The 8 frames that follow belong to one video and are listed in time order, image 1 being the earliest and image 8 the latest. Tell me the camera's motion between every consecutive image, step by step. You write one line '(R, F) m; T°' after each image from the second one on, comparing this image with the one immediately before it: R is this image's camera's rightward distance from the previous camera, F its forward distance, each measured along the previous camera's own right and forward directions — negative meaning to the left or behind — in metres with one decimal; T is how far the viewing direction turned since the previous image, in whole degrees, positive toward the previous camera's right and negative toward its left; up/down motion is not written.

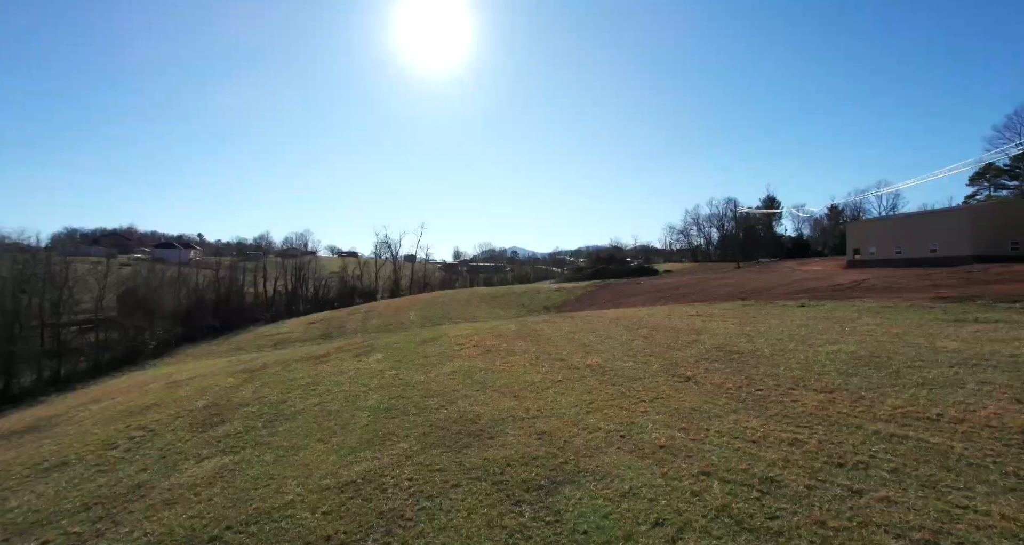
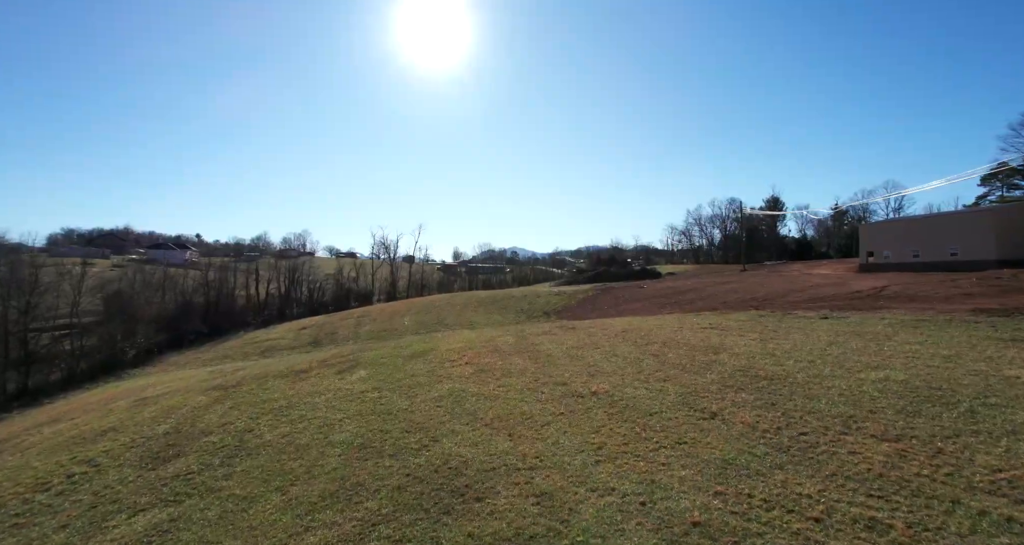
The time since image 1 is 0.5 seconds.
(+0.1, +1.4) m; 0°
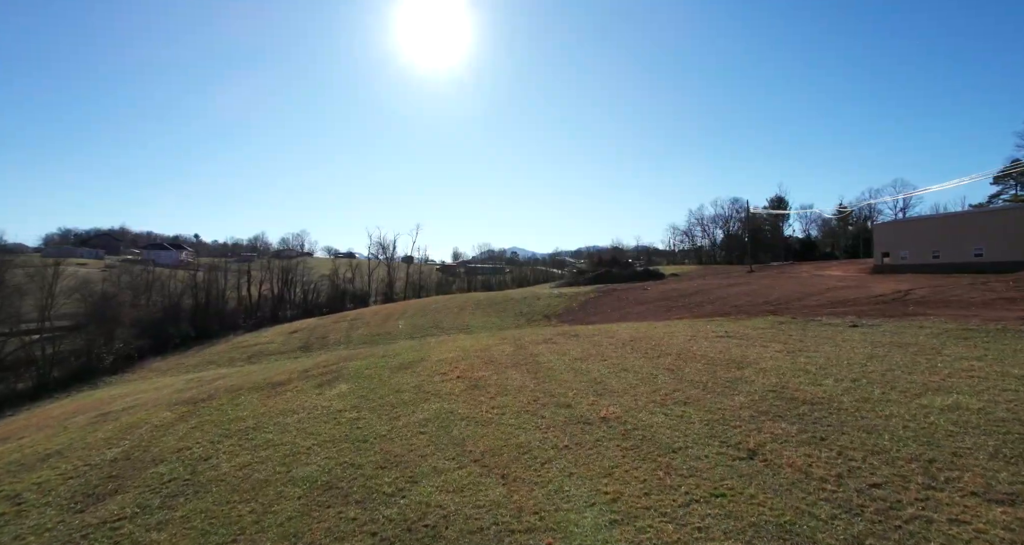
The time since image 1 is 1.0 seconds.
(+0.1, +1.5) m; 0°
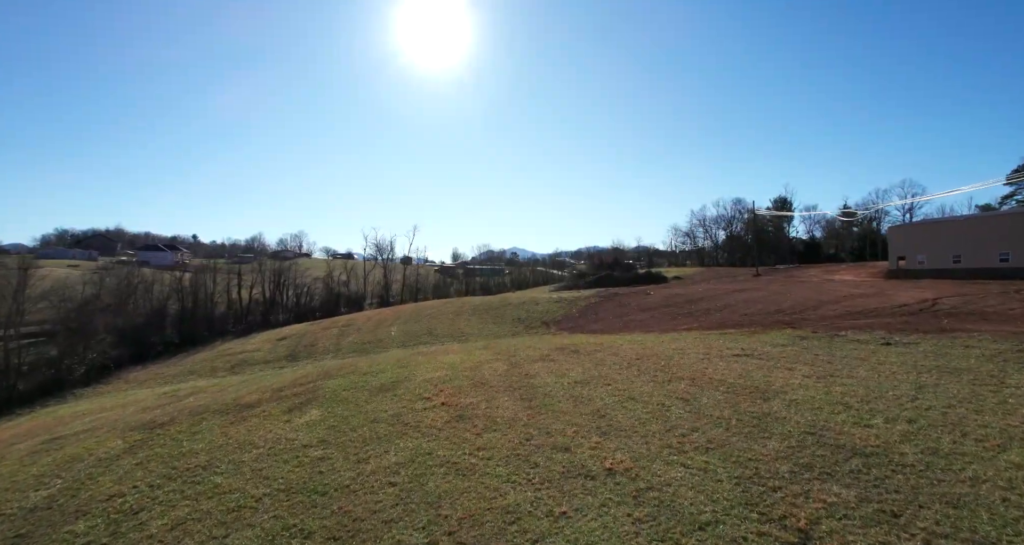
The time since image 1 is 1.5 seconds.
(+0.2, +1.5) m; 0°
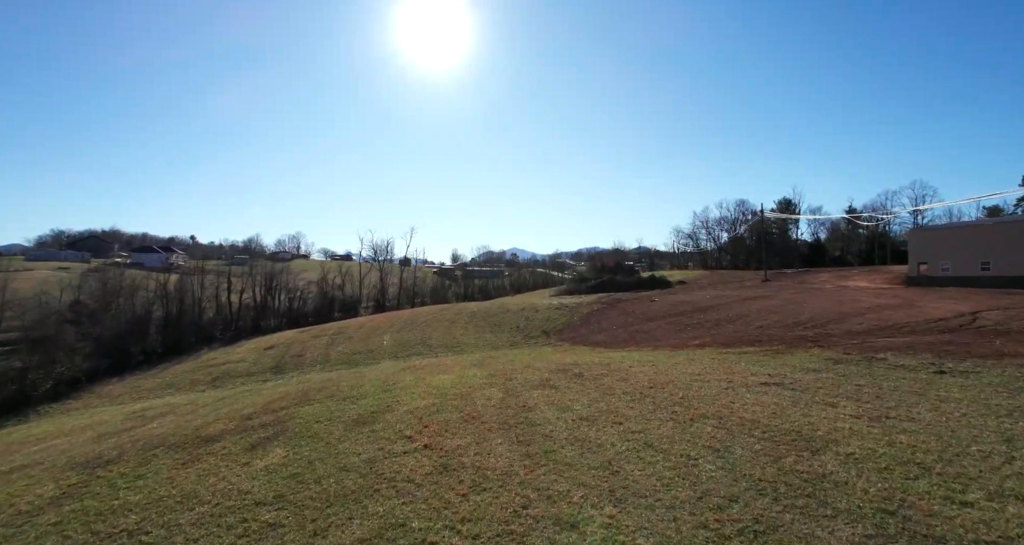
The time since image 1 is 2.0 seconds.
(+0.1, +1.7) m; 0°
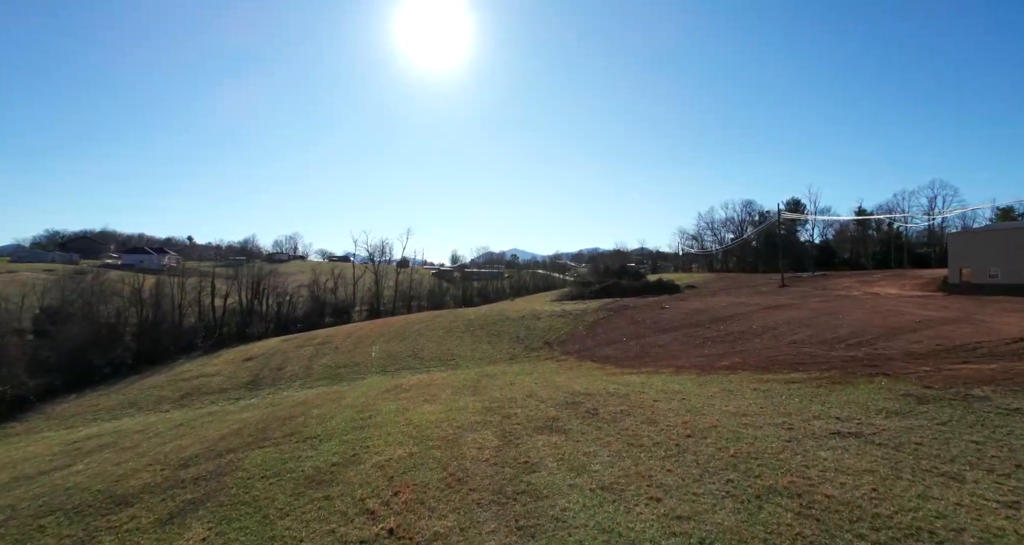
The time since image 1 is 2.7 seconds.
(0.0, +2.7) m; 0°
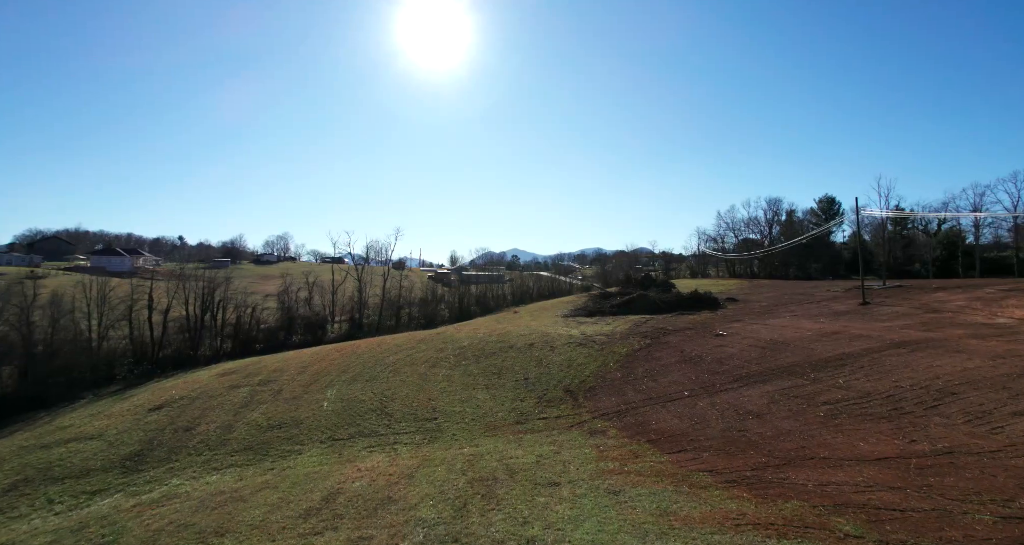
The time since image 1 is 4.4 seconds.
(-0.3, +8.9) m; 0°
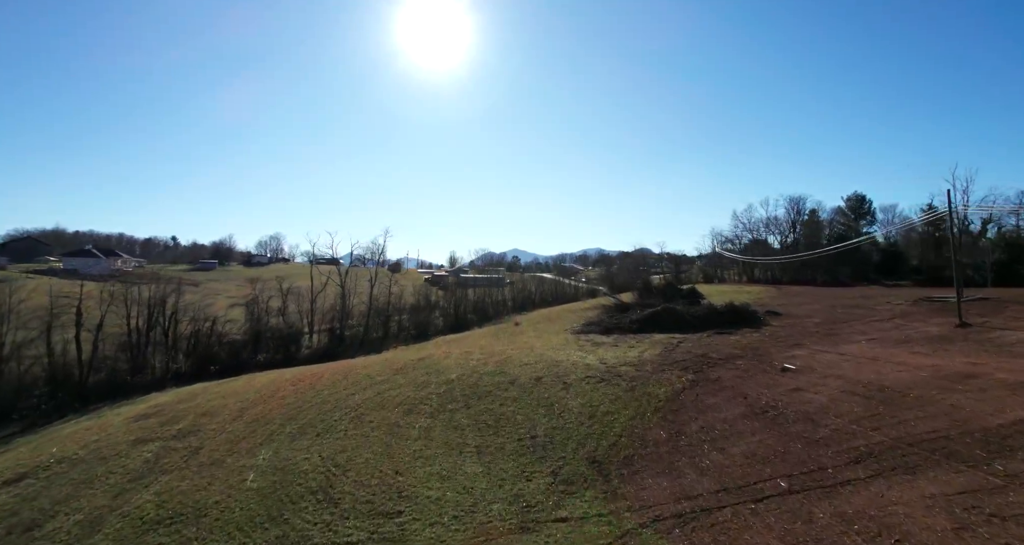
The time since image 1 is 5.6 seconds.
(-0.1, +6.8) m; 0°
